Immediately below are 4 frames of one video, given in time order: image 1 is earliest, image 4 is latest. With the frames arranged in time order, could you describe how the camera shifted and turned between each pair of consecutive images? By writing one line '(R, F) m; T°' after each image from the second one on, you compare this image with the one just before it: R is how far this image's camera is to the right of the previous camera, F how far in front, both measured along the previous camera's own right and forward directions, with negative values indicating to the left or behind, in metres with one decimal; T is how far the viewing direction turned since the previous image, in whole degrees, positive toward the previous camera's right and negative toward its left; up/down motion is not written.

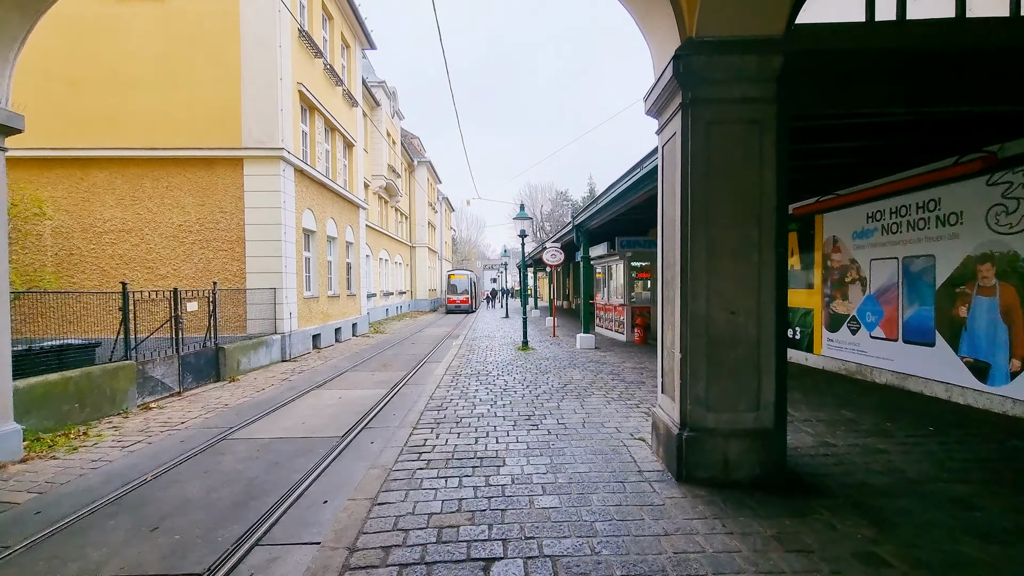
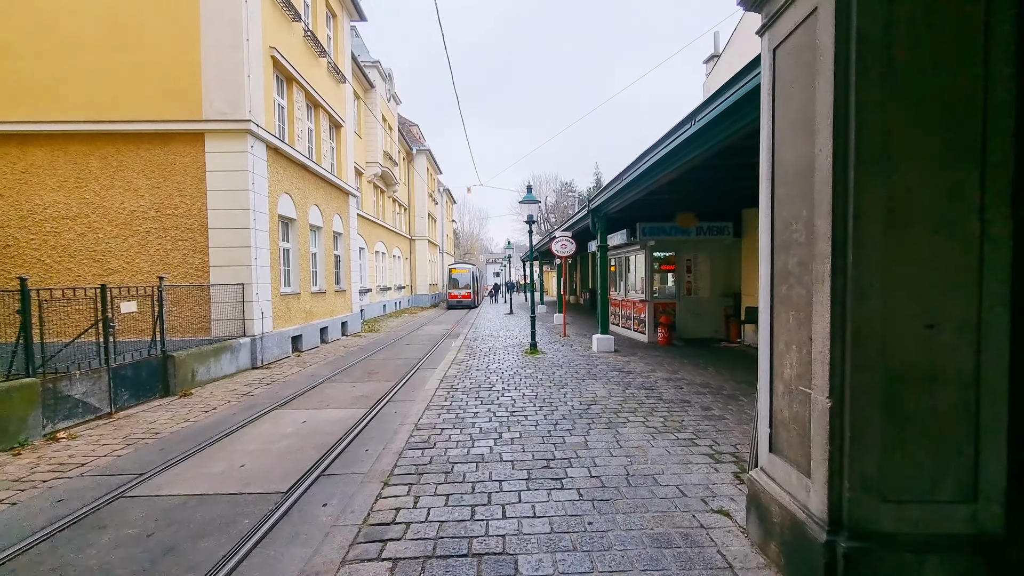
(-0.1, +1.6) m; 0°
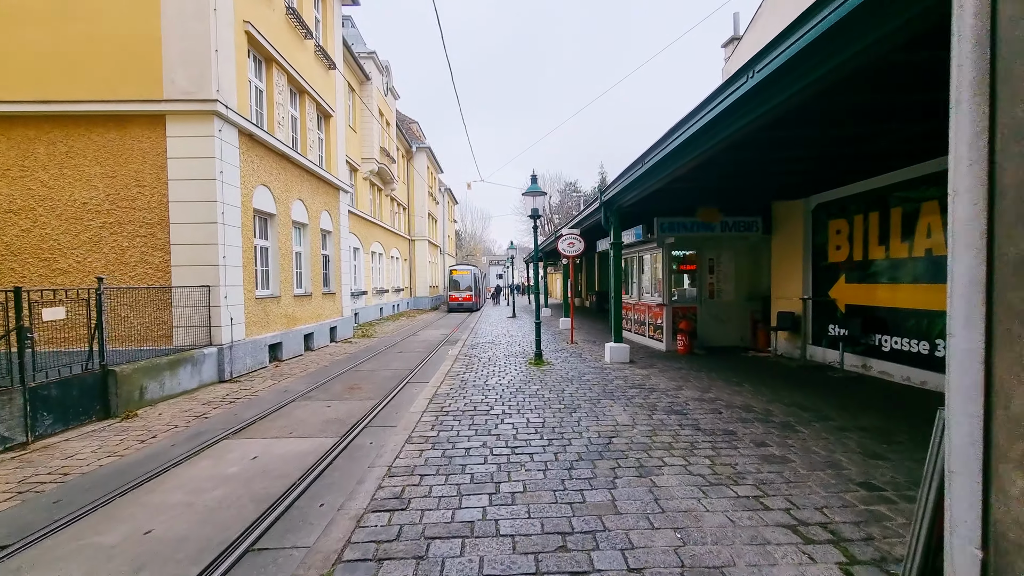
(0.0, +1.2) m; 0°
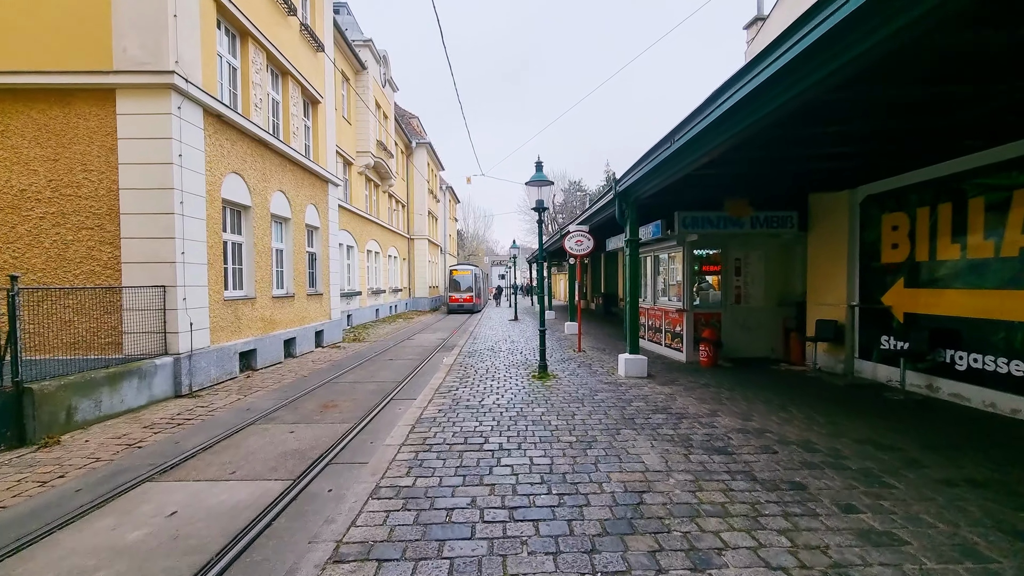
(0.0, +1.2) m; 0°
